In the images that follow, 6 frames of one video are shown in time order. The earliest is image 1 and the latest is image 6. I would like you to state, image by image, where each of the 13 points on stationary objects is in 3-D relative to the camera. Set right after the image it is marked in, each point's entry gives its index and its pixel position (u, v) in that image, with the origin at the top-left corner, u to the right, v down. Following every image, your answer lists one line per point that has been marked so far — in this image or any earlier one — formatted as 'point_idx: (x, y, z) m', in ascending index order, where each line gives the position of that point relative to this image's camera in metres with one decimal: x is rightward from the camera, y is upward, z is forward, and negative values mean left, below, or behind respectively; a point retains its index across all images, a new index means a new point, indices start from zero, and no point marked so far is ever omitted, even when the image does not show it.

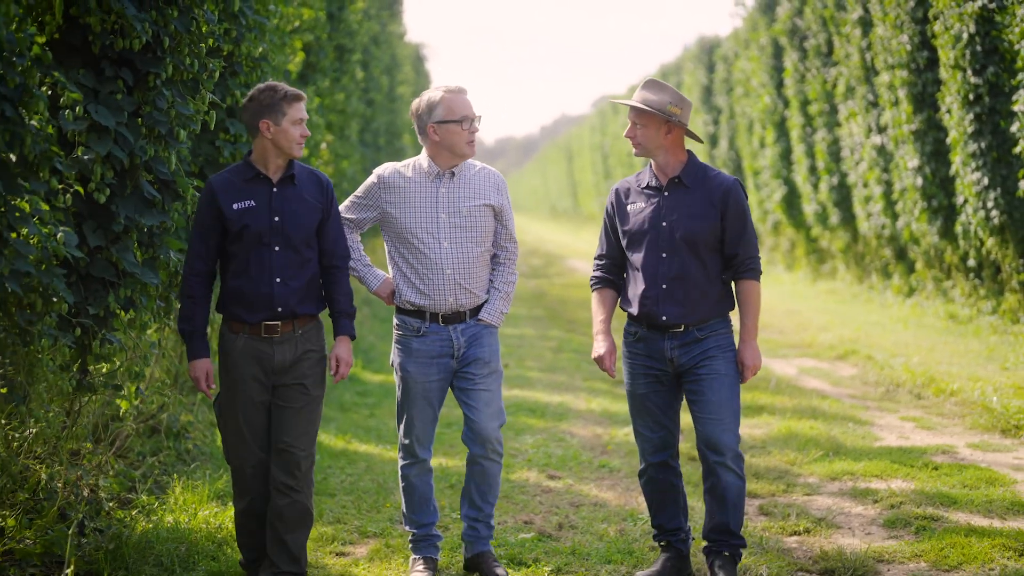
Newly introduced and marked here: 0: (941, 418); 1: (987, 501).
0: (+3.5, -1.1, +8.1) m
1: (+2.7, -1.2, +5.6) m
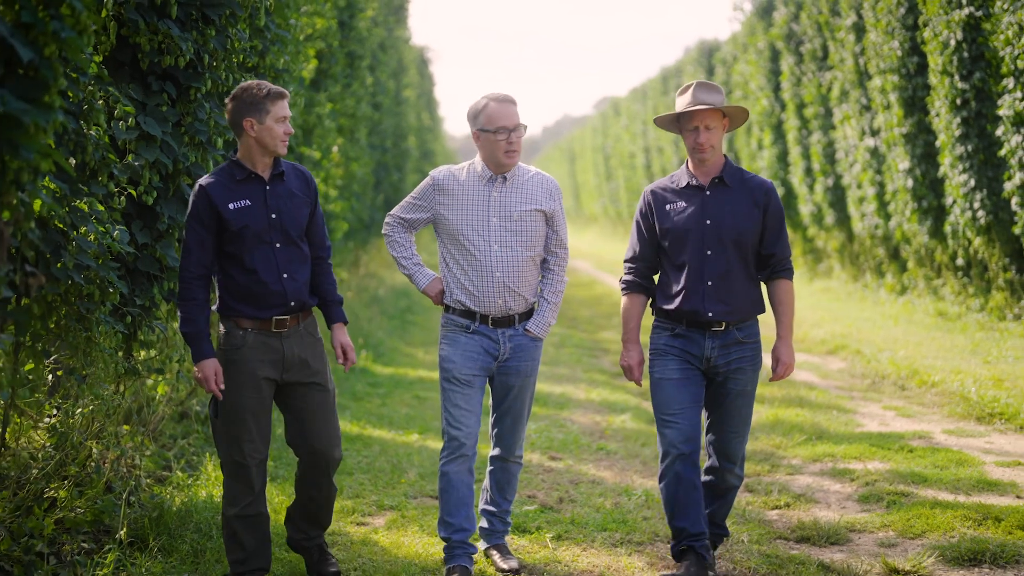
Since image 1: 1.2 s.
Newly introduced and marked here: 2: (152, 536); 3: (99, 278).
0: (+3.6, -1.0, +8.6) m
1: (+2.7, -1.2, +6.1) m
2: (-1.9, -1.3, +5.1) m
3: (-1.9, 0.0, +4.4) m
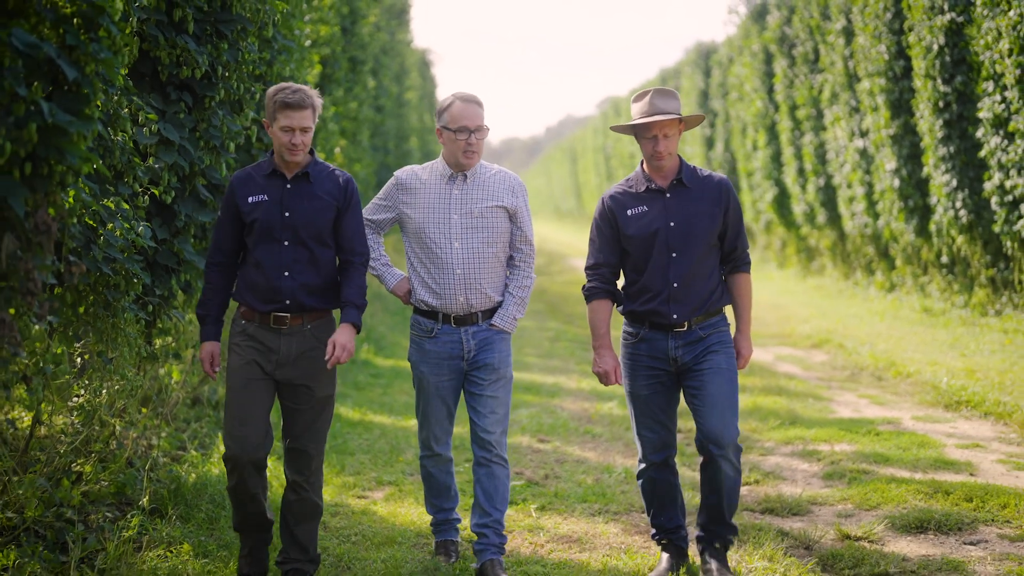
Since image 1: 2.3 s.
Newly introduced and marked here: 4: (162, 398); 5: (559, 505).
0: (+3.5, -1.0, +9.1) m
1: (+2.7, -1.1, +6.5) m
2: (-1.9, -1.2, +5.6) m
3: (-1.9, +0.1, +4.9) m
4: (-2.2, -0.7, +6.2) m
5: (+0.3, -1.2, +5.6) m
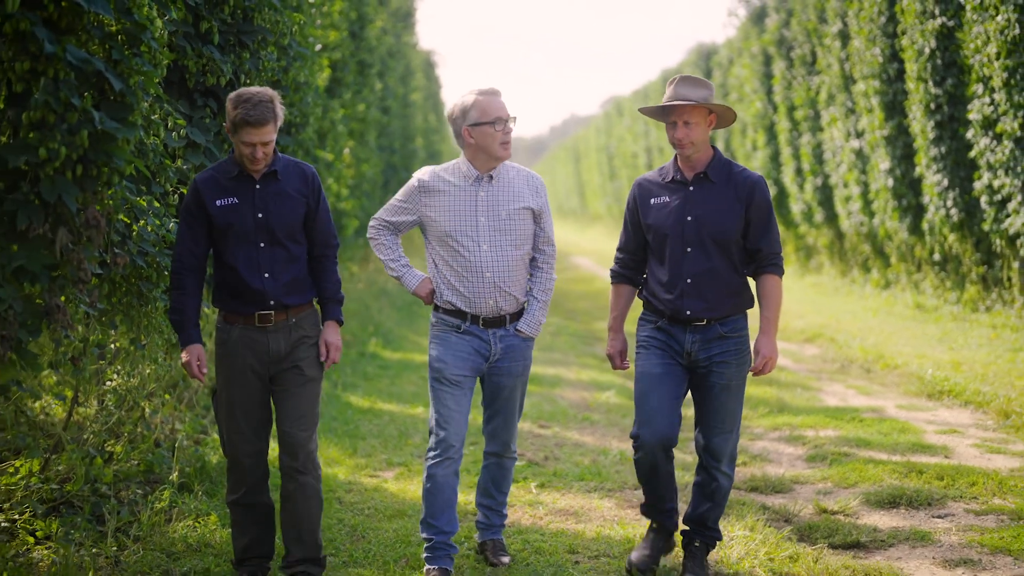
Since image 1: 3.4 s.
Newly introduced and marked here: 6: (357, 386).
0: (+3.5, -0.9, +9.4) m
1: (+2.7, -1.1, +6.9) m
2: (-1.9, -1.2, +6.0) m
3: (-1.9, +0.1, +5.3) m
4: (-2.2, -0.6, +6.6) m
5: (+0.3, -1.2, +6.0) m
6: (-1.4, -0.9, +9.1) m
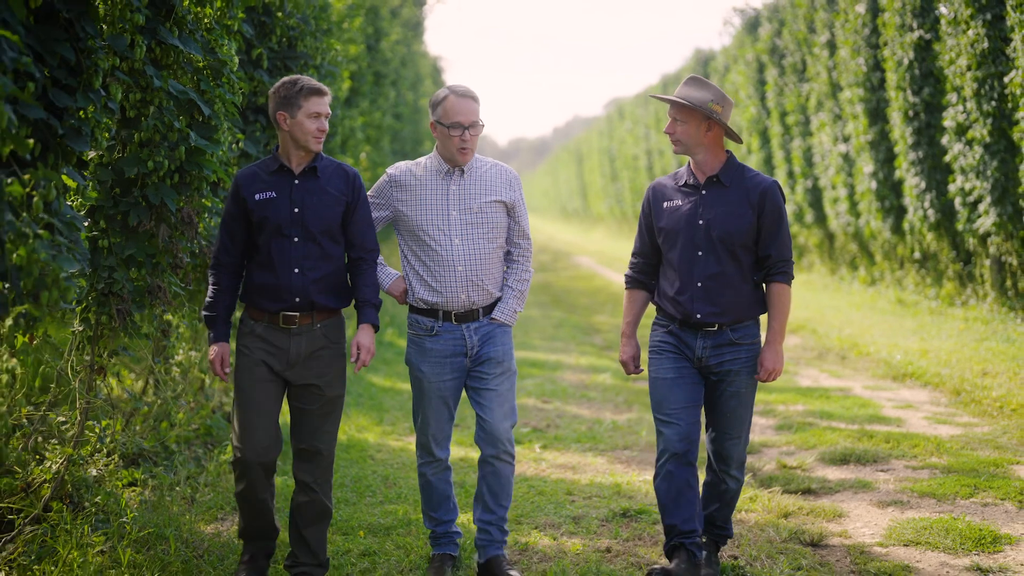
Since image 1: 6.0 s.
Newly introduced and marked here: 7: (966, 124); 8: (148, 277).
0: (+3.6, -0.9, +10.4) m
1: (+2.7, -1.0, +7.9) m
2: (-1.9, -1.1, +7.0) m
3: (-1.9, +0.2, +6.3) m
4: (-2.1, -0.6, +7.5) m
5: (+0.3, -1.1, +7.0) m
6: (-1.4, -0.8, +10.1) m
7: (+6.3, +2.3, +13.7) m
8: (-1.8, +0.1, +4.9) m
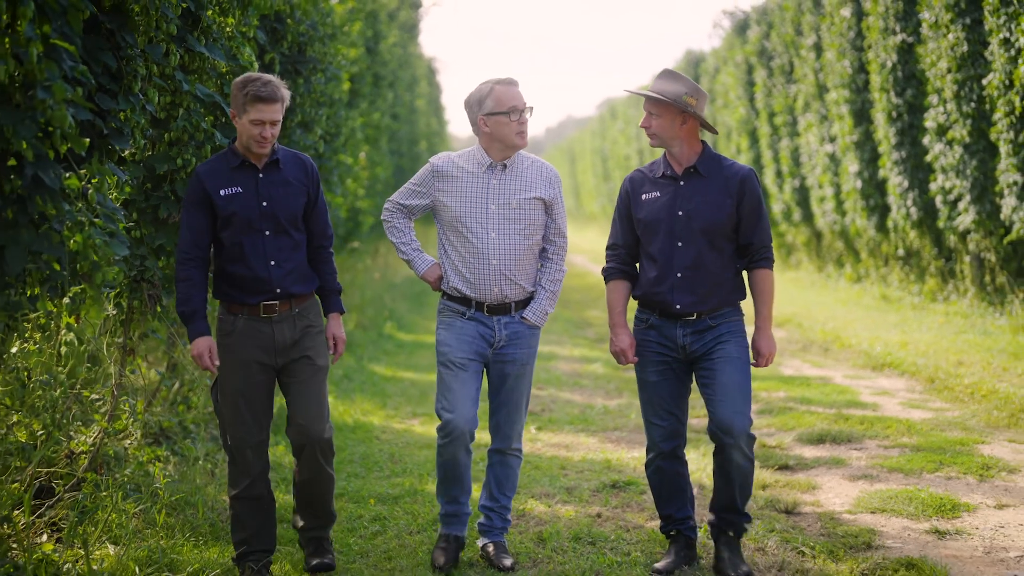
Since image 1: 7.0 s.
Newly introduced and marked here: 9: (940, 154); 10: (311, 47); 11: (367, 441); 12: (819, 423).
0: (+3.5, -0.8, +10.9) m
1: (+2.7, -1.0, +8.3) m
2: (-1.9, -1.0, +7.4) m
3: (-1.9, +0.3, +6.7) m
4: (-2.2, -0.5, +8.0) m
5: (+0.3, -1.1, +7.4) m
6: (-1.4, -0.8, +10.5) m
7: (+6.3, +2.3, +14.2) m
8: (-1.8, +0.1, +5.3) m
9: (+6.2, +1.9, +14.3) m
10: (-1.5, +1.8, +7.5) m
11: (-1.0, -1.1, +7.0) m
12: (+2.3, -1.0, +7.4) m
